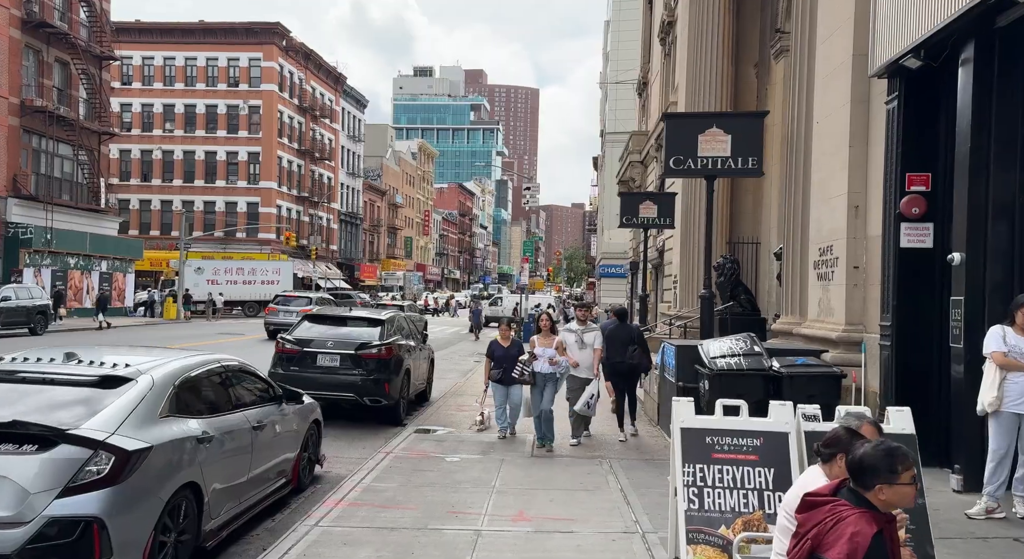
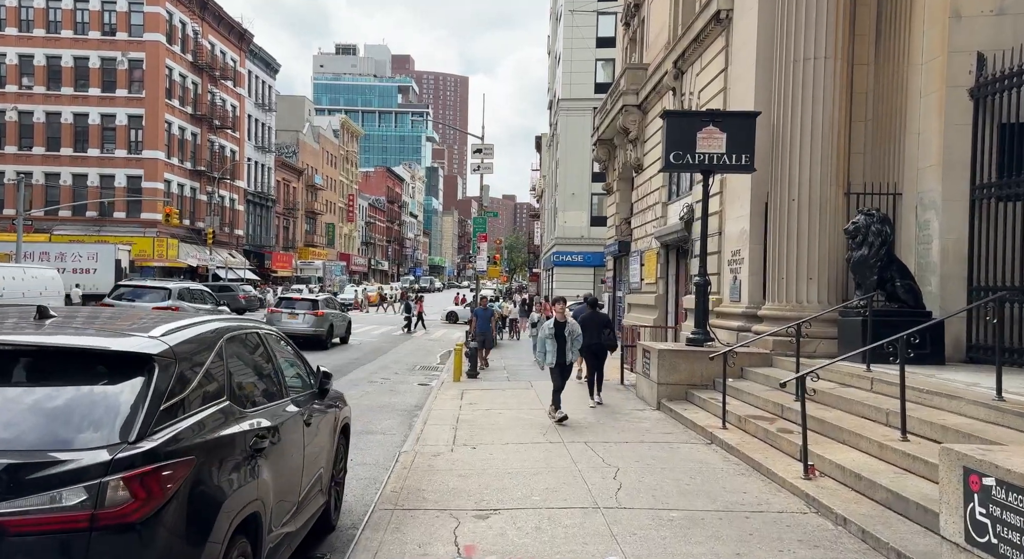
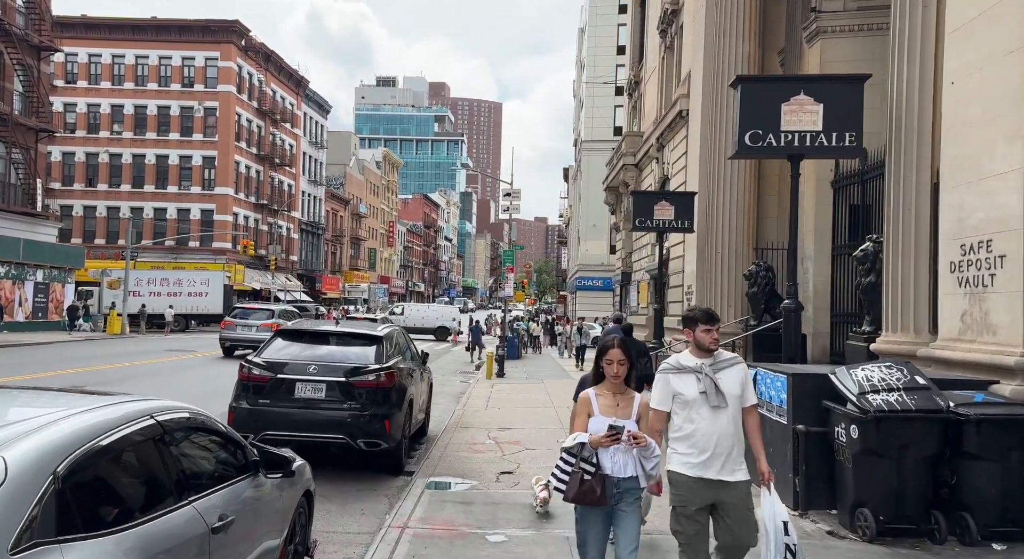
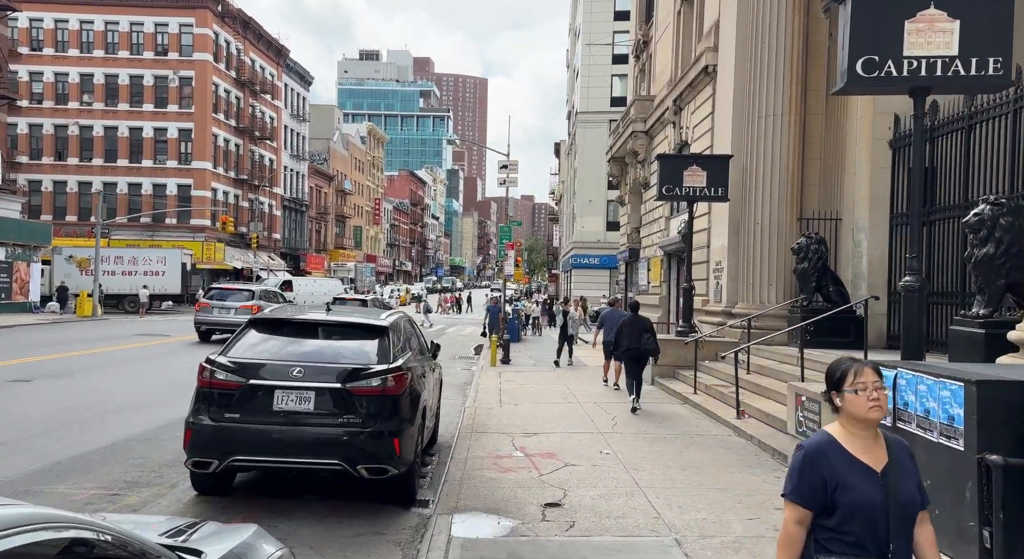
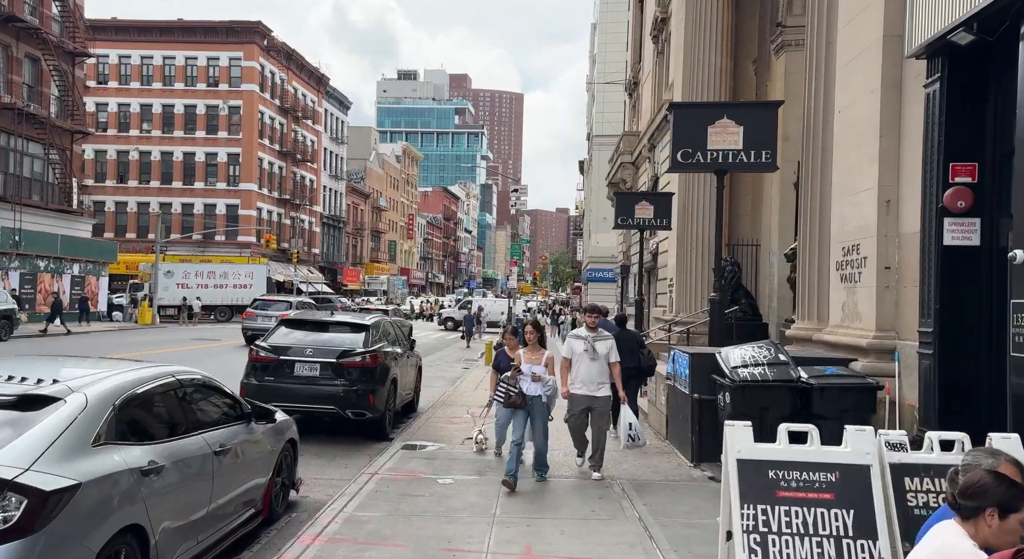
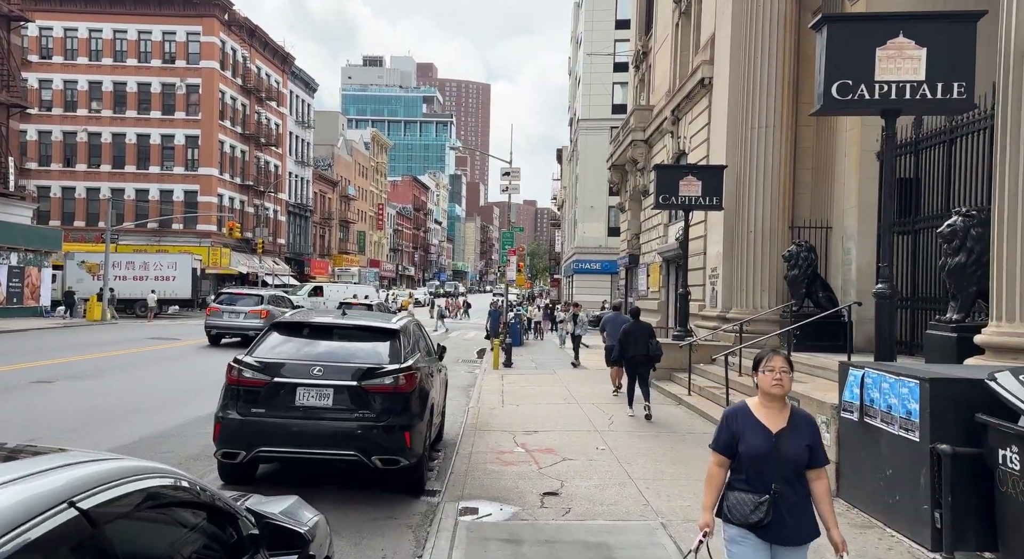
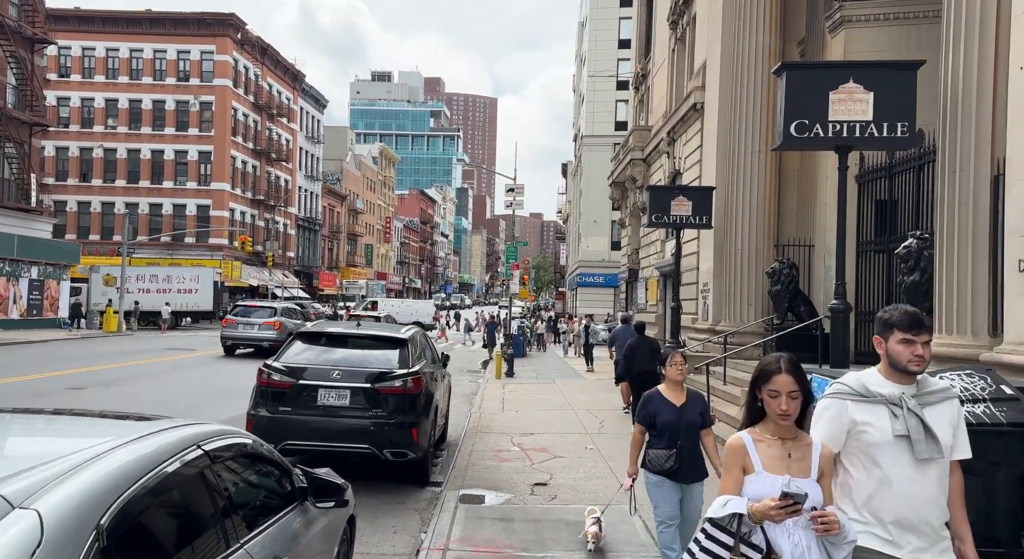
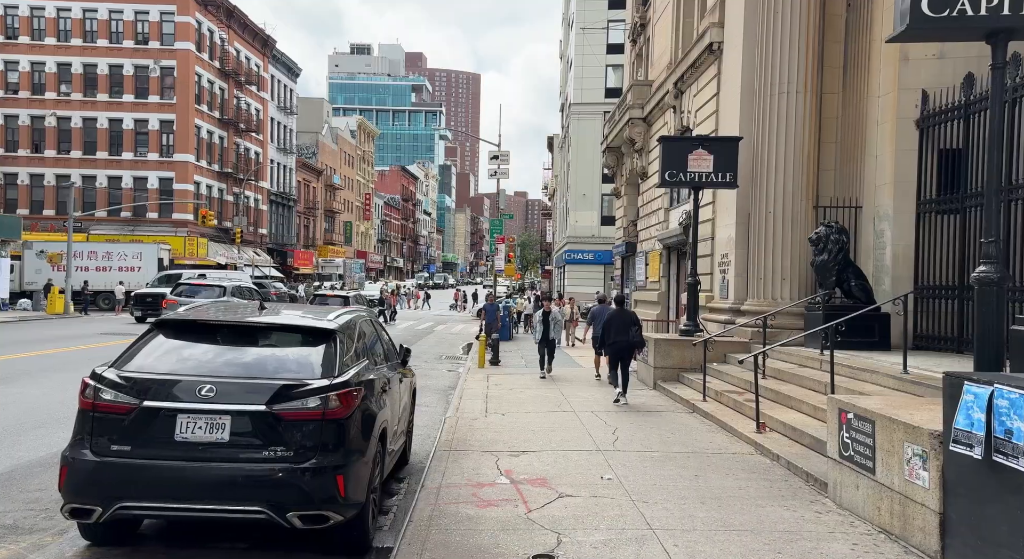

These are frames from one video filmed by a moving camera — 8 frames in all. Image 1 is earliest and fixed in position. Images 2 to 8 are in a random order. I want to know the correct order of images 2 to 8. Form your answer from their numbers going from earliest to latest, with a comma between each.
5, 3, 7, 6, 4, 8, 2
